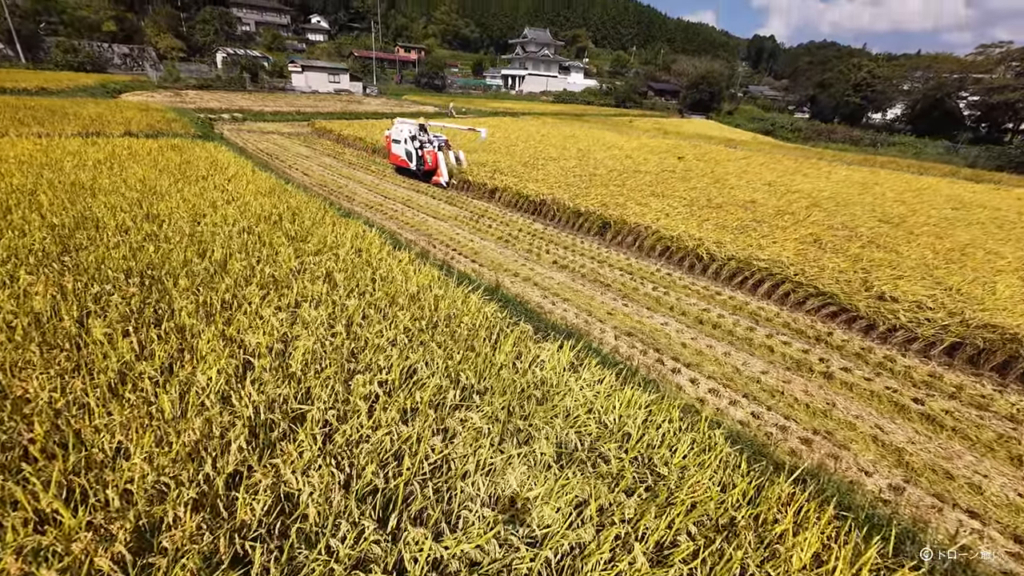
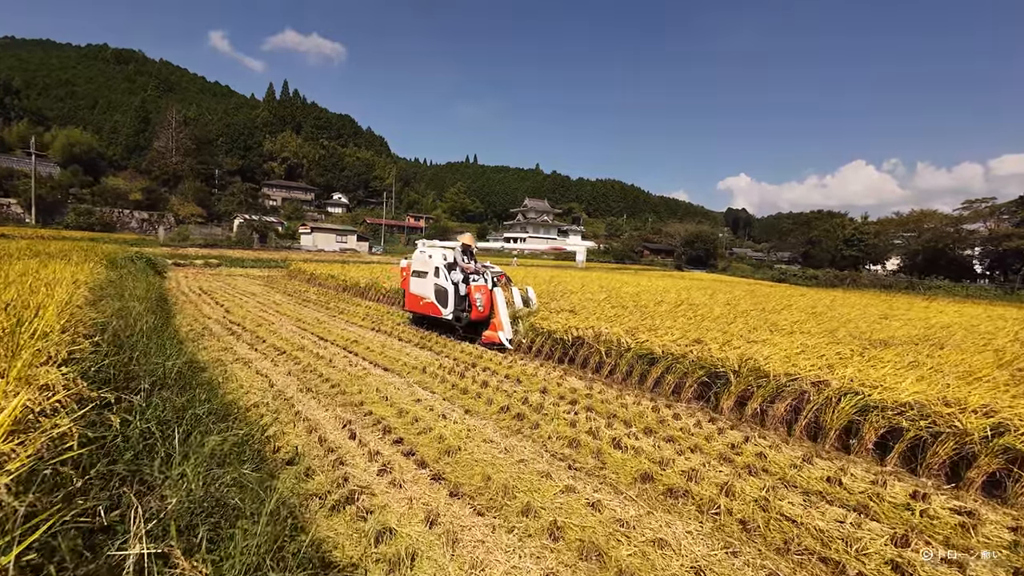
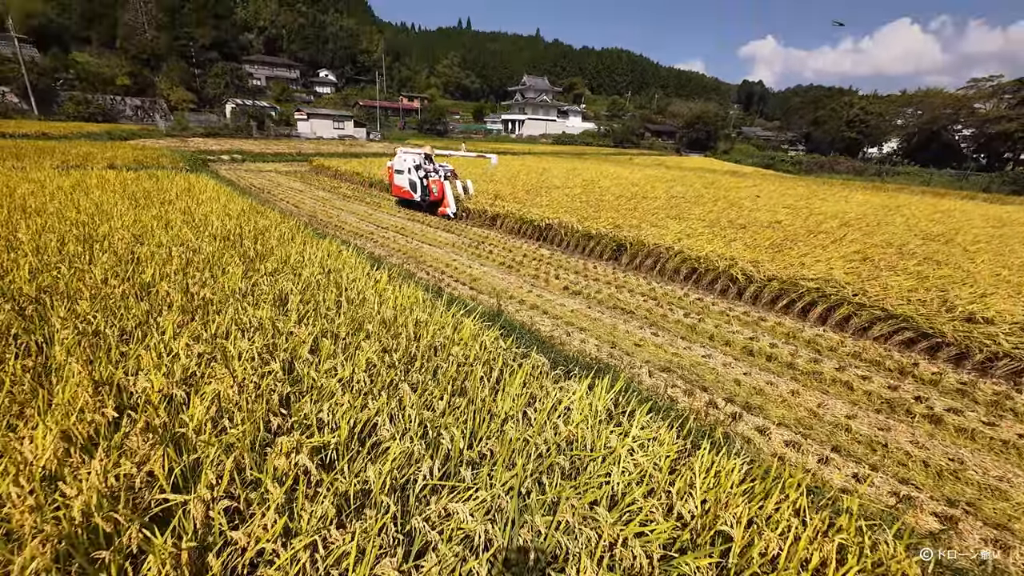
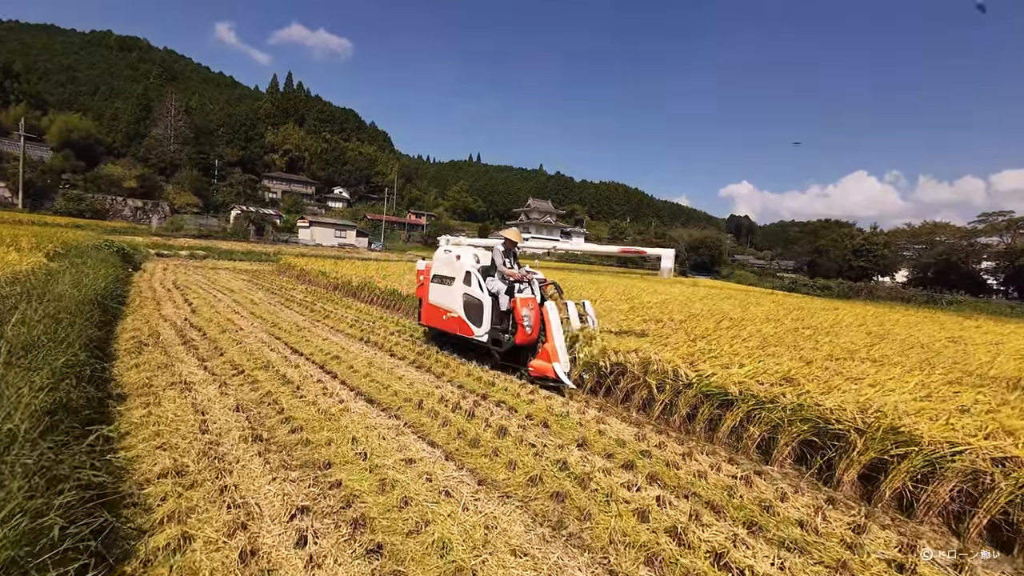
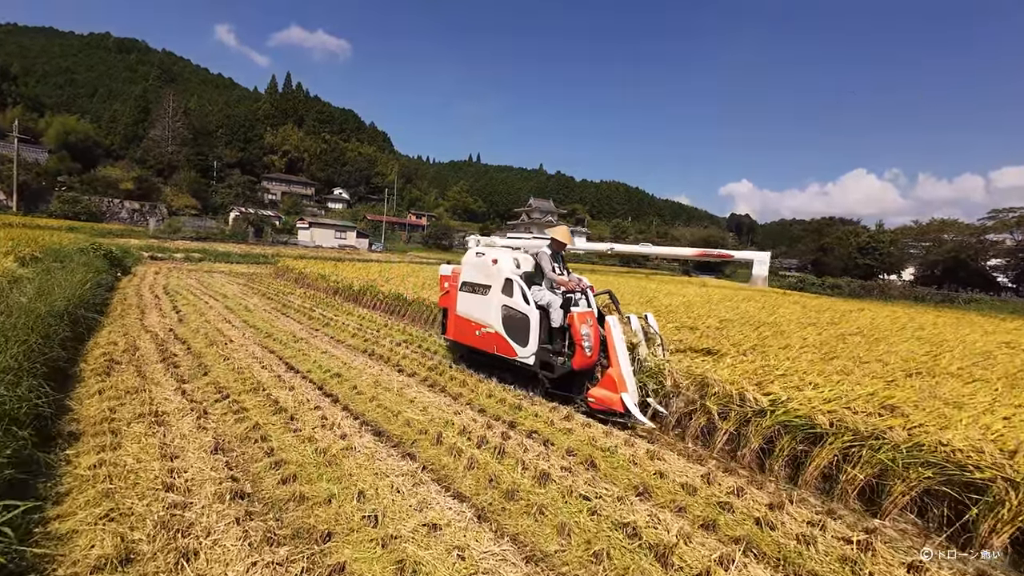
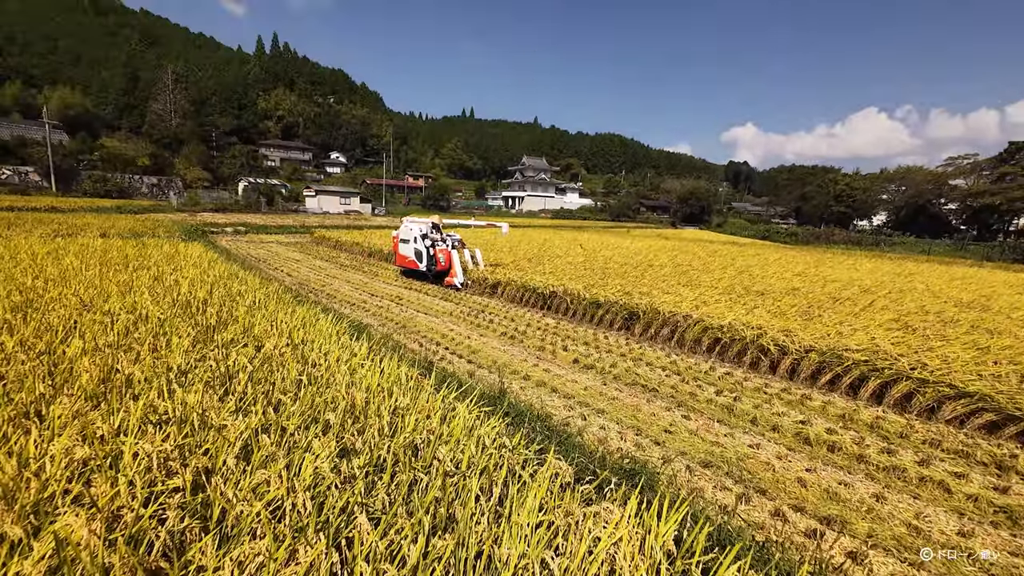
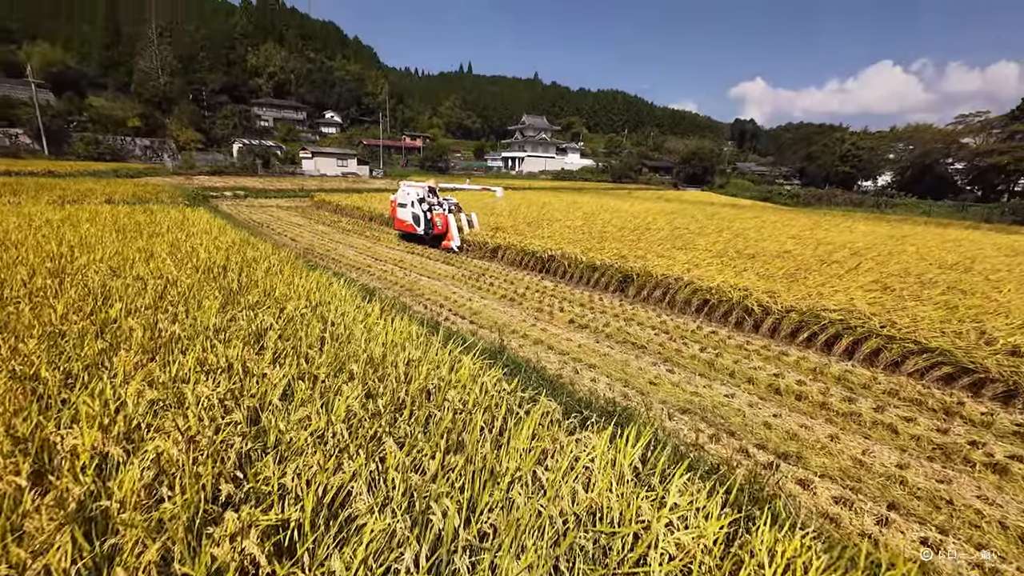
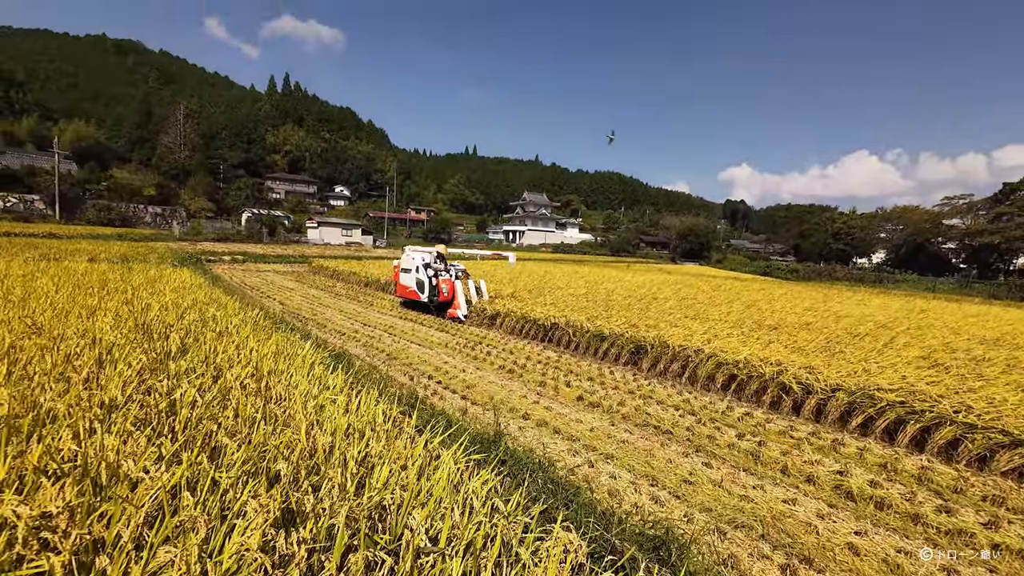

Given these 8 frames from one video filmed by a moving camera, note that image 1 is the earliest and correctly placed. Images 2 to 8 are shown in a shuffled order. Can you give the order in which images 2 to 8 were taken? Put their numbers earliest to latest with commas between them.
3, 7, 6, 8, 2, 4, 5
